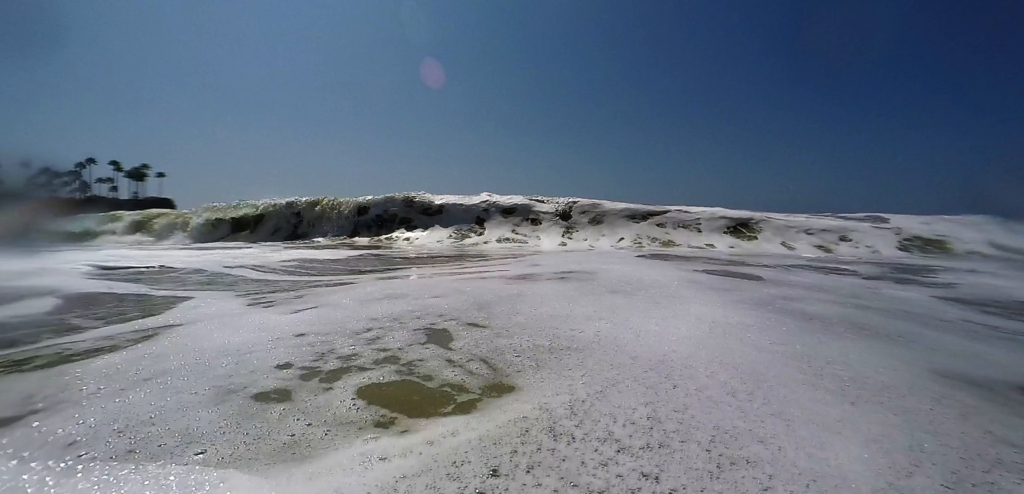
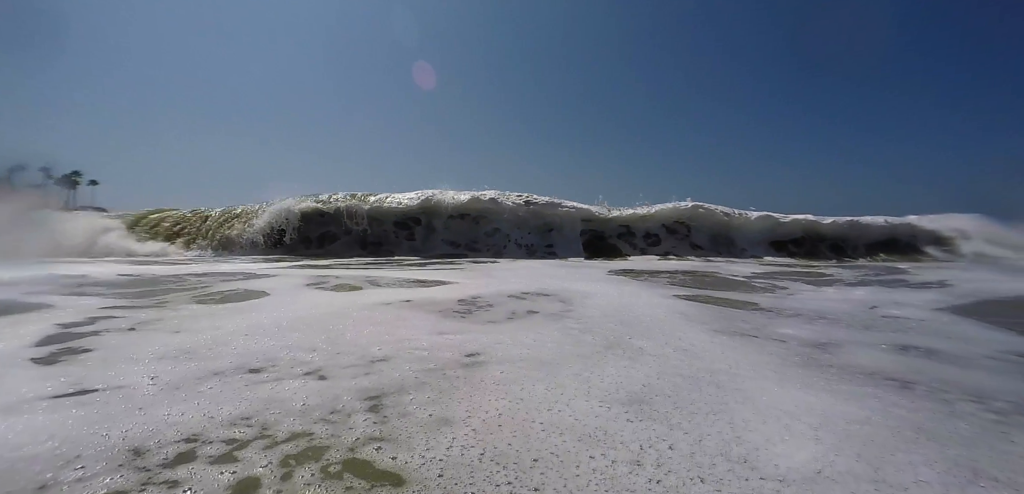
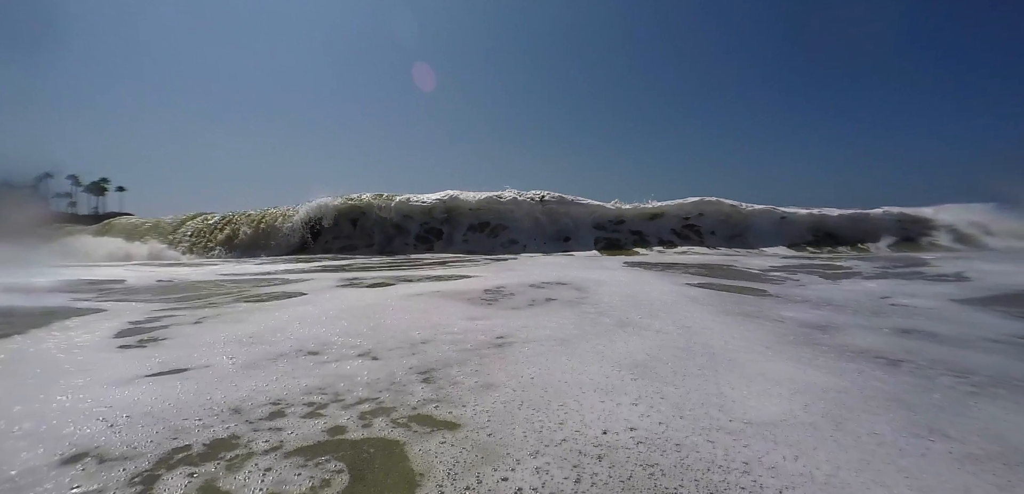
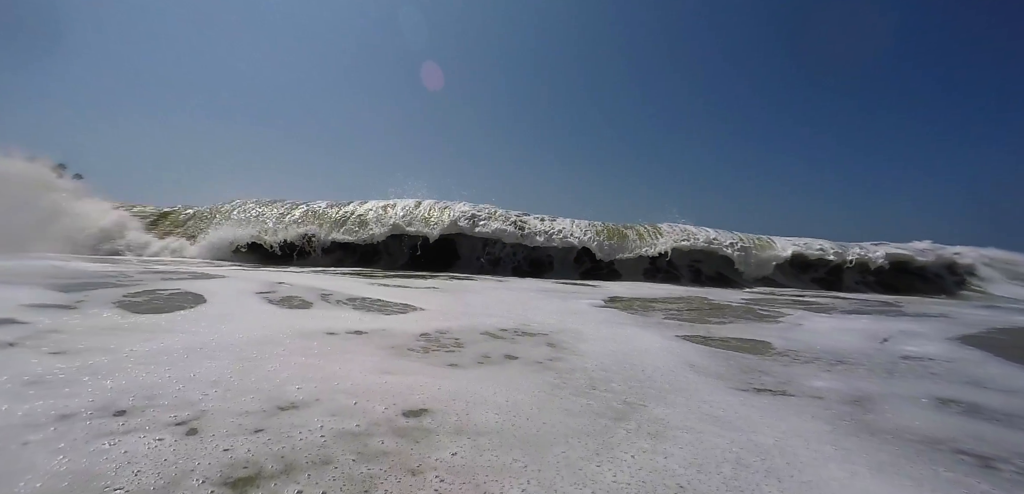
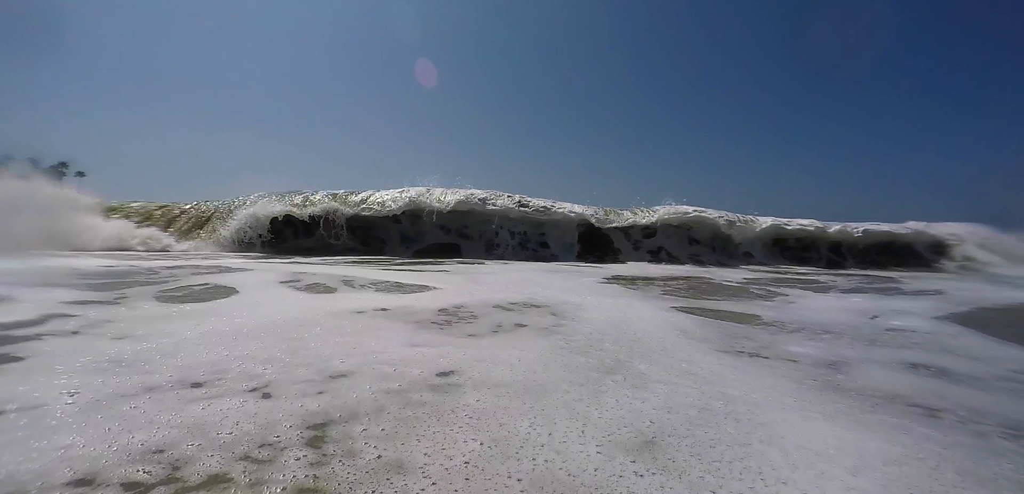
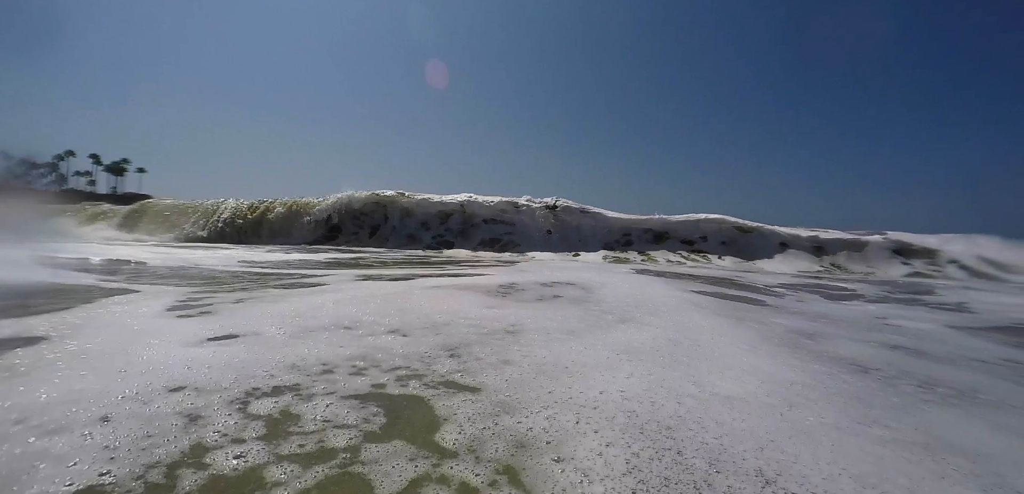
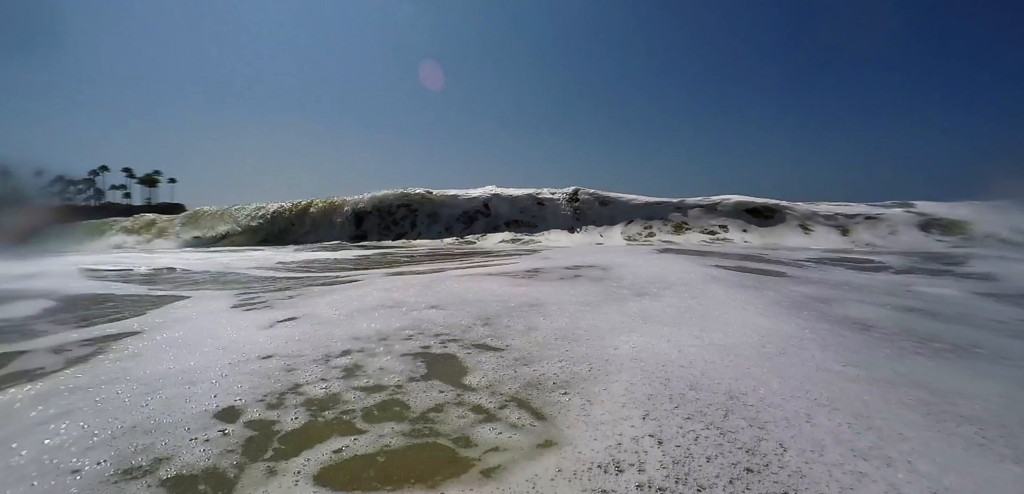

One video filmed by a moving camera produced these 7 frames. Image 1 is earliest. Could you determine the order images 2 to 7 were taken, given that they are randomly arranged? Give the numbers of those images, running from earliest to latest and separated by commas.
7, 6, 3, 2, 5, 4
